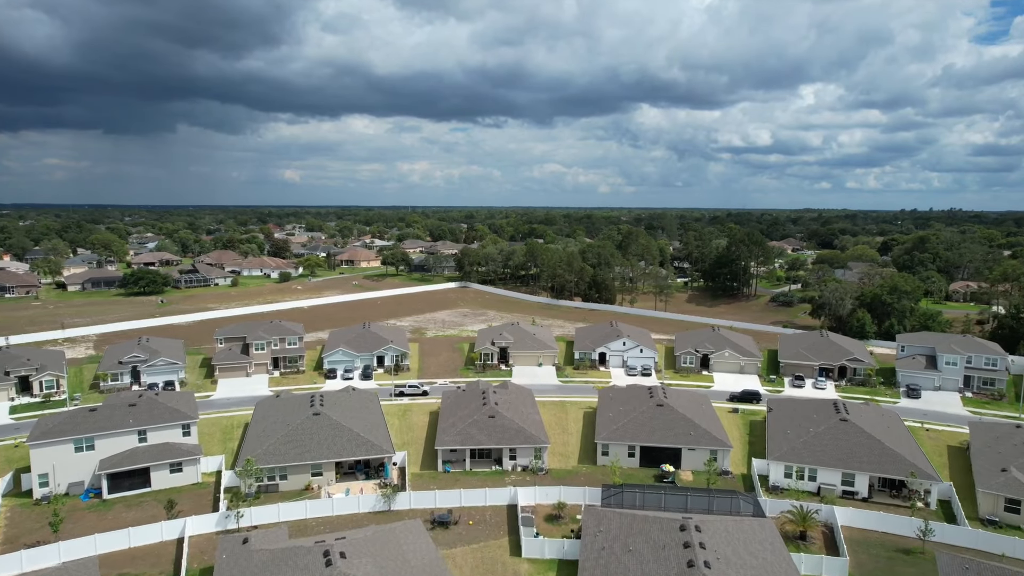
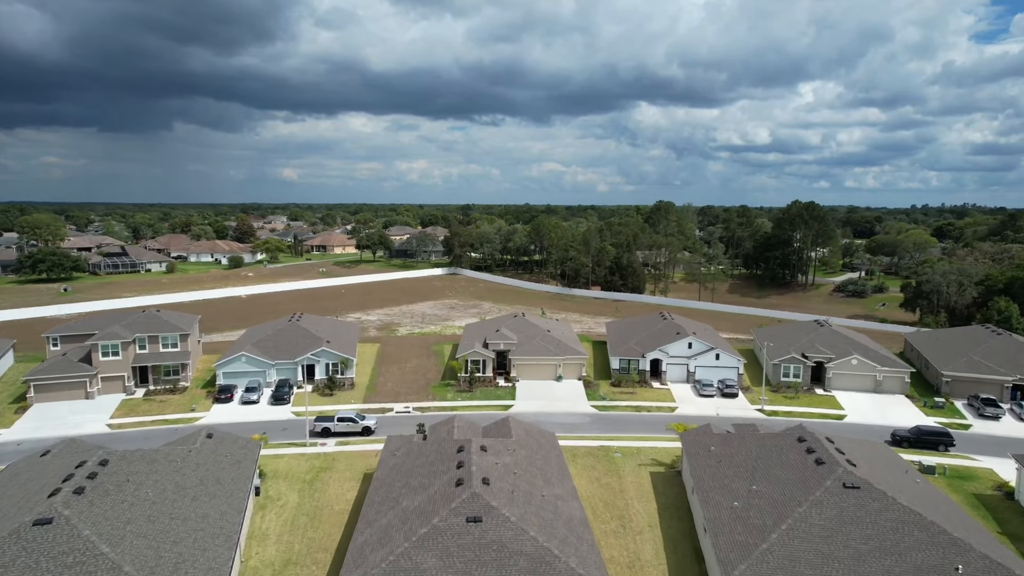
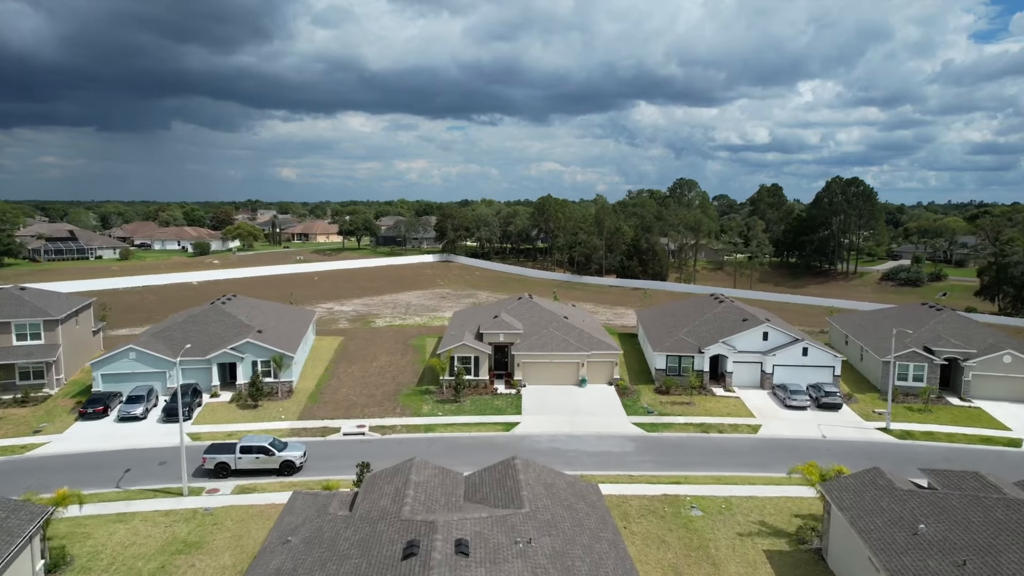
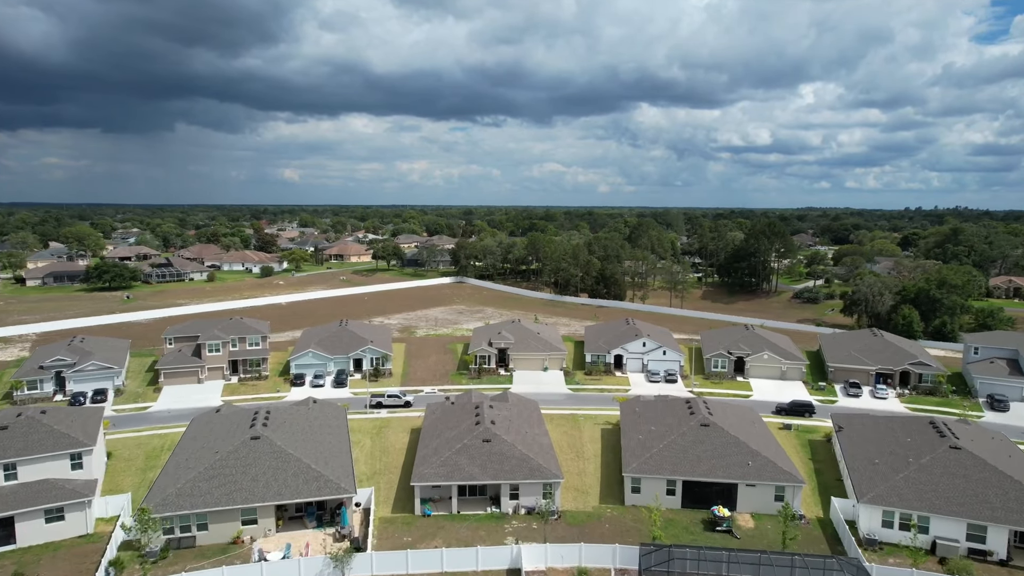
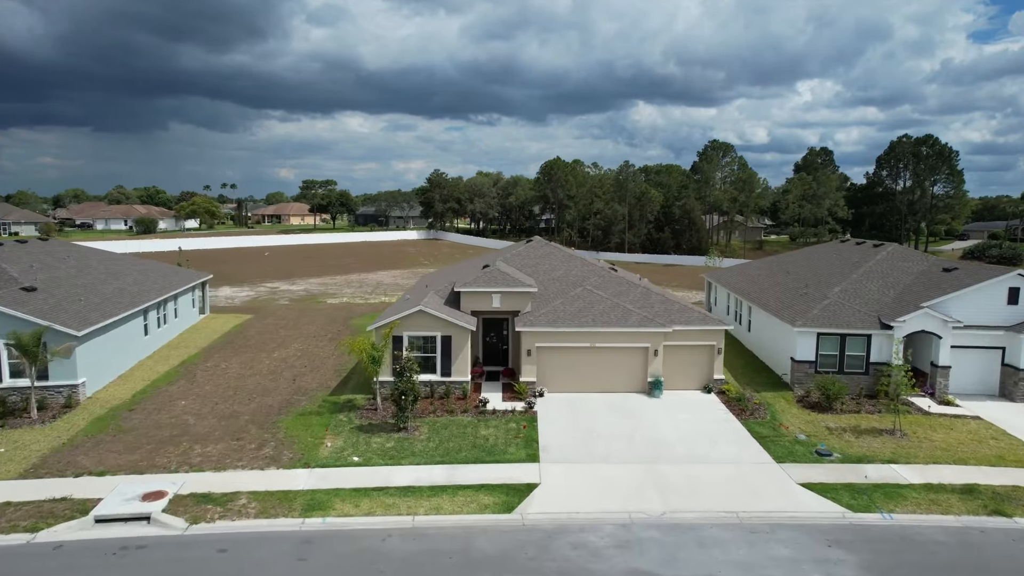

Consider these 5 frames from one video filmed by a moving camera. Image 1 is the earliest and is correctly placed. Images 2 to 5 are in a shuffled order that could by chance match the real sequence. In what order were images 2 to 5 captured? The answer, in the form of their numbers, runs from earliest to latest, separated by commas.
4, 2, 3, 5
